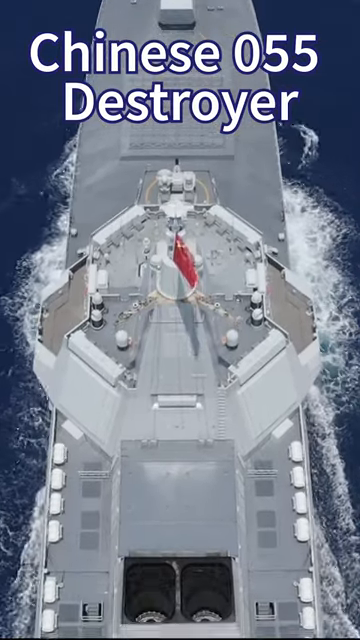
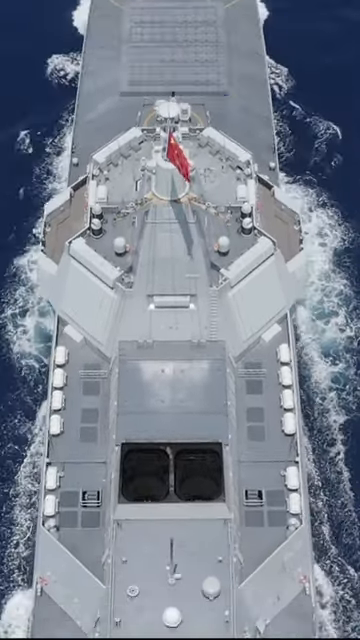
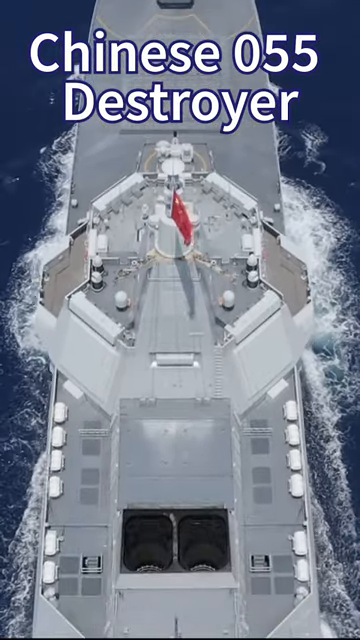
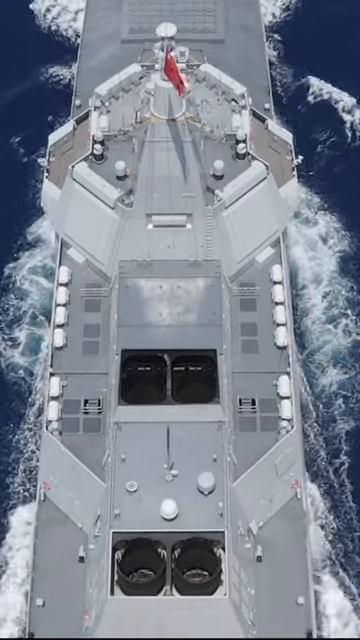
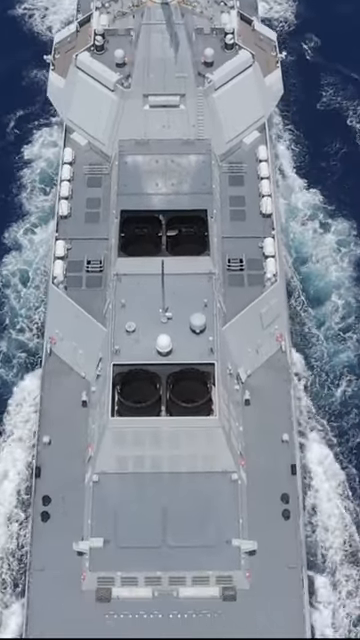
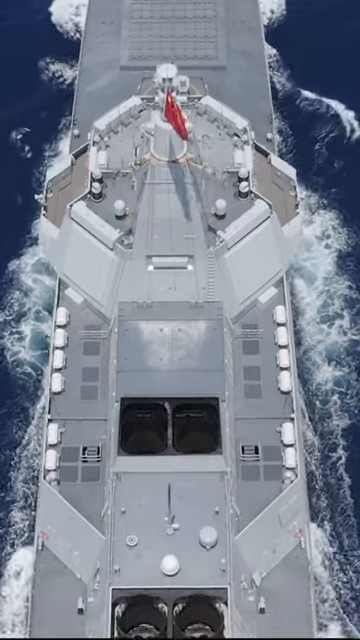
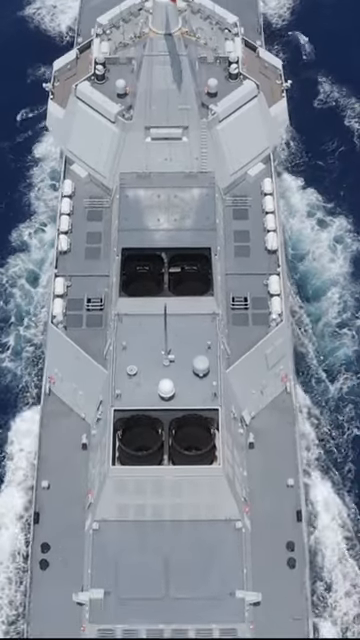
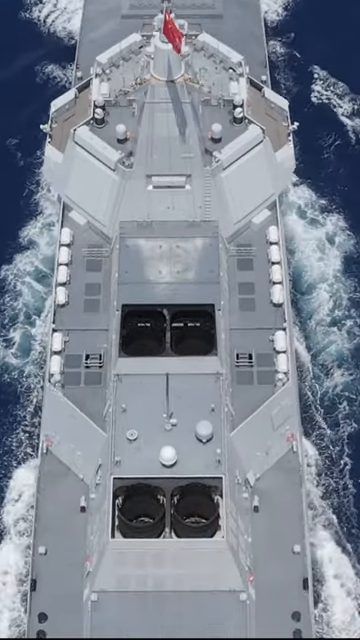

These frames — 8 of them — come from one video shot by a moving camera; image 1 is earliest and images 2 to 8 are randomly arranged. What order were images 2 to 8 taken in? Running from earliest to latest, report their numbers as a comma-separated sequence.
3, 2, 6, 4, 8, 7, 5
